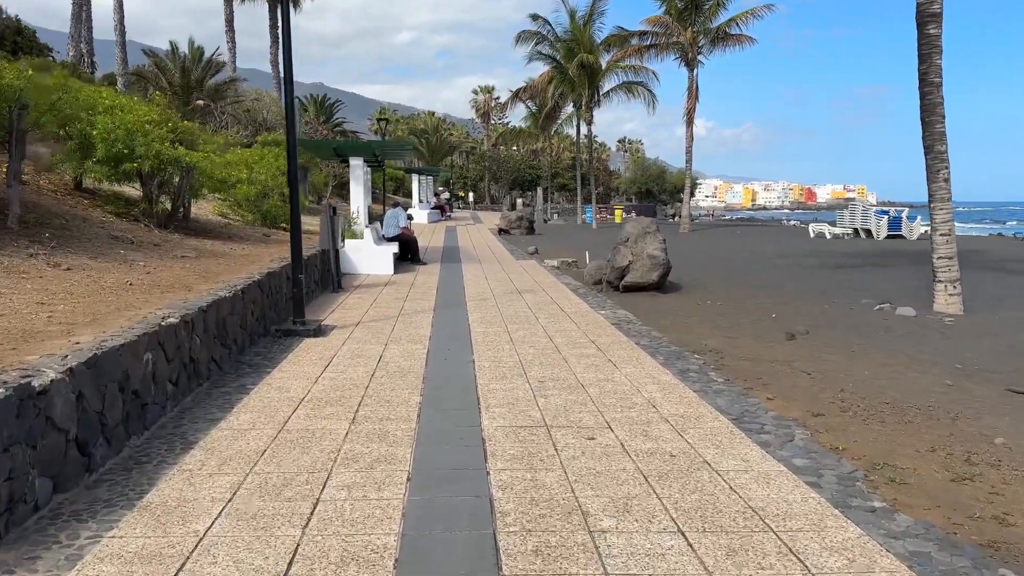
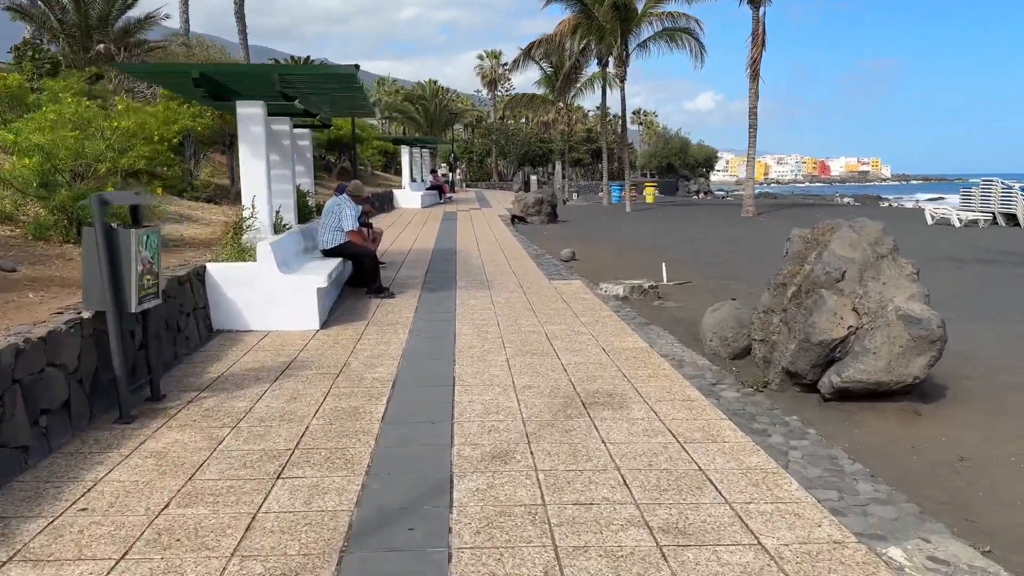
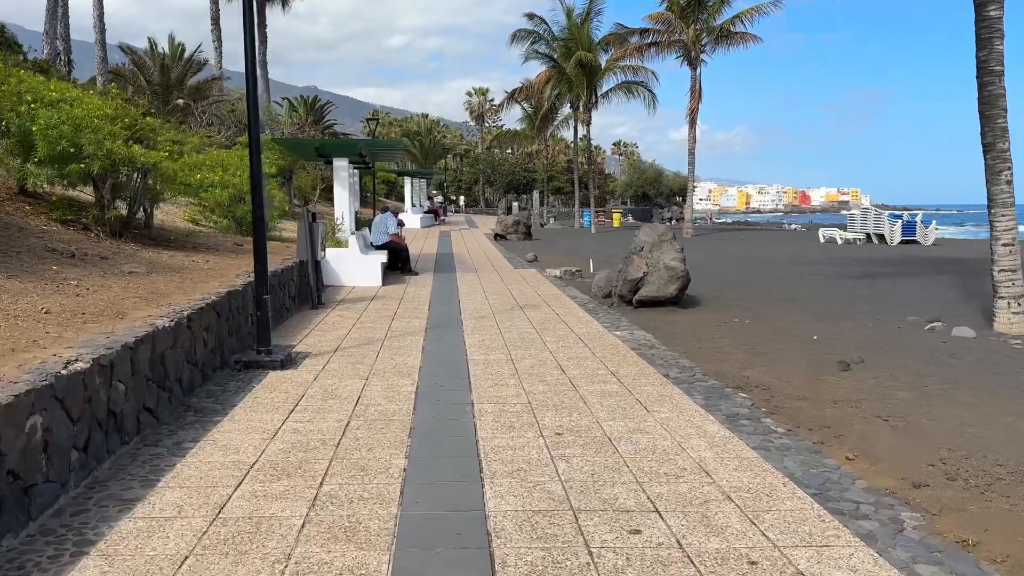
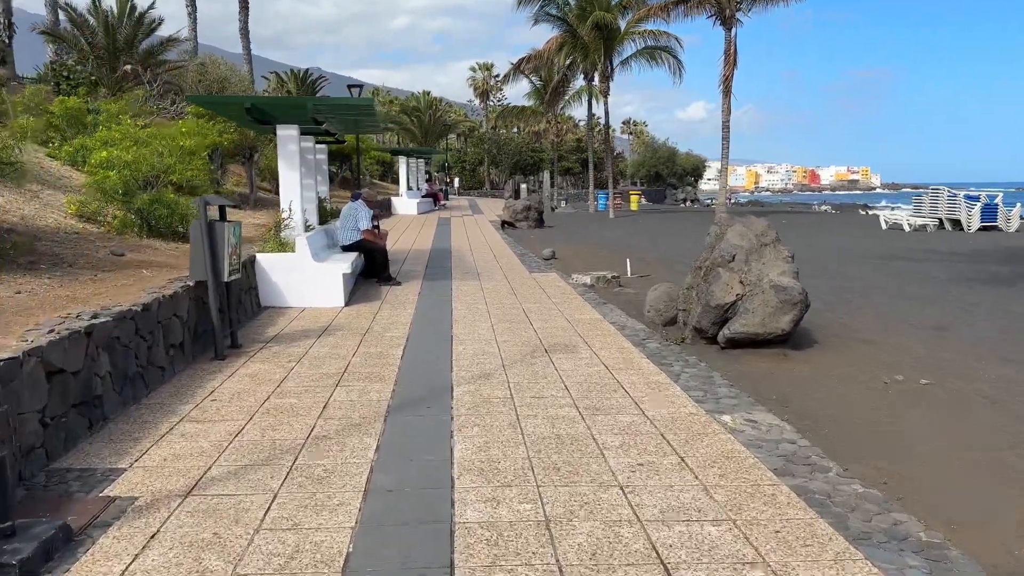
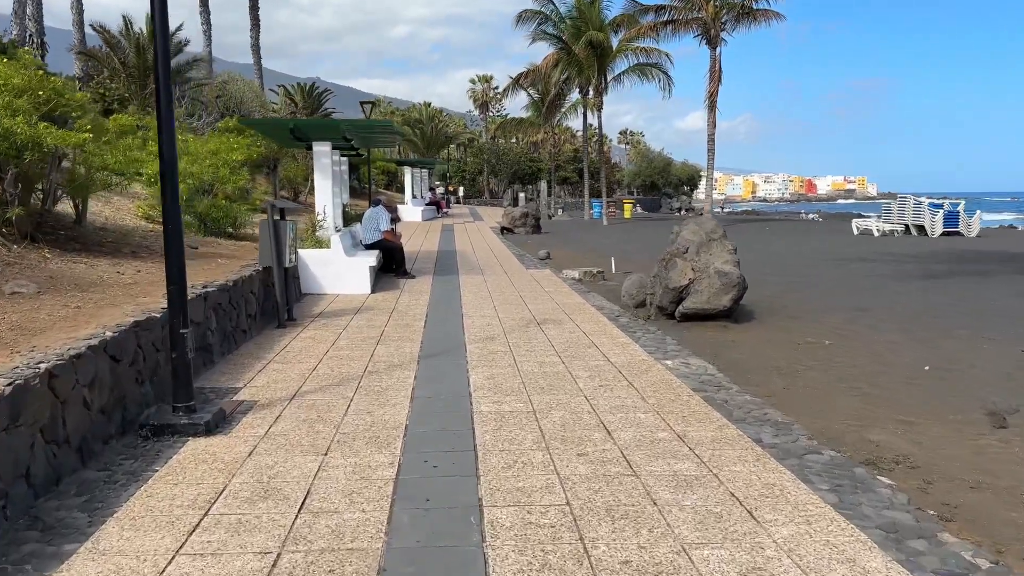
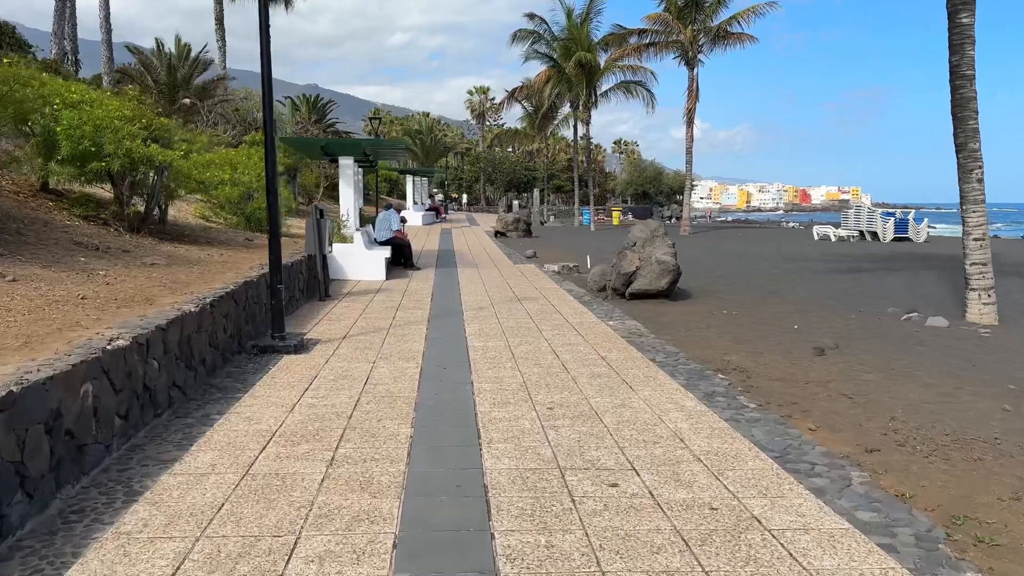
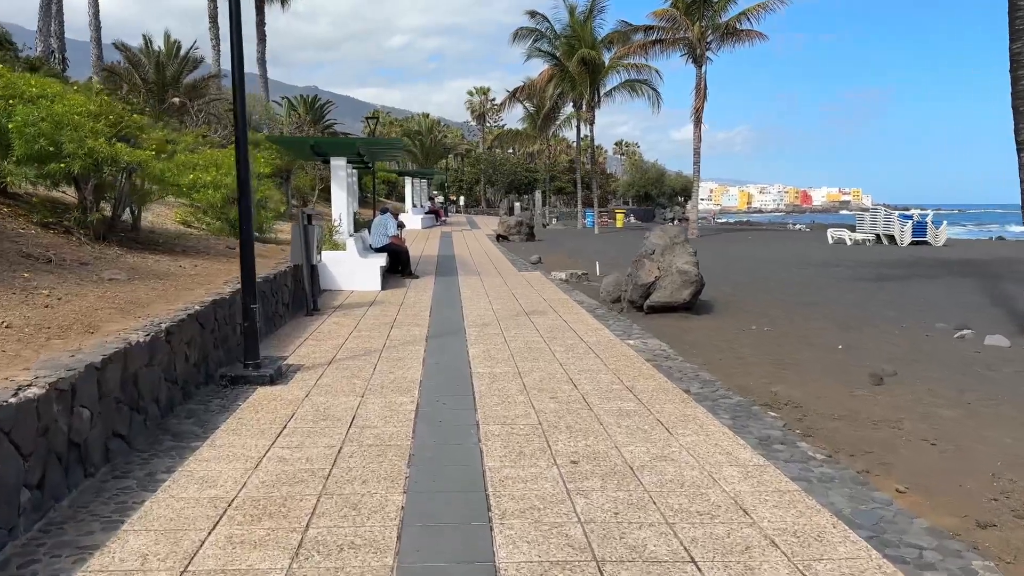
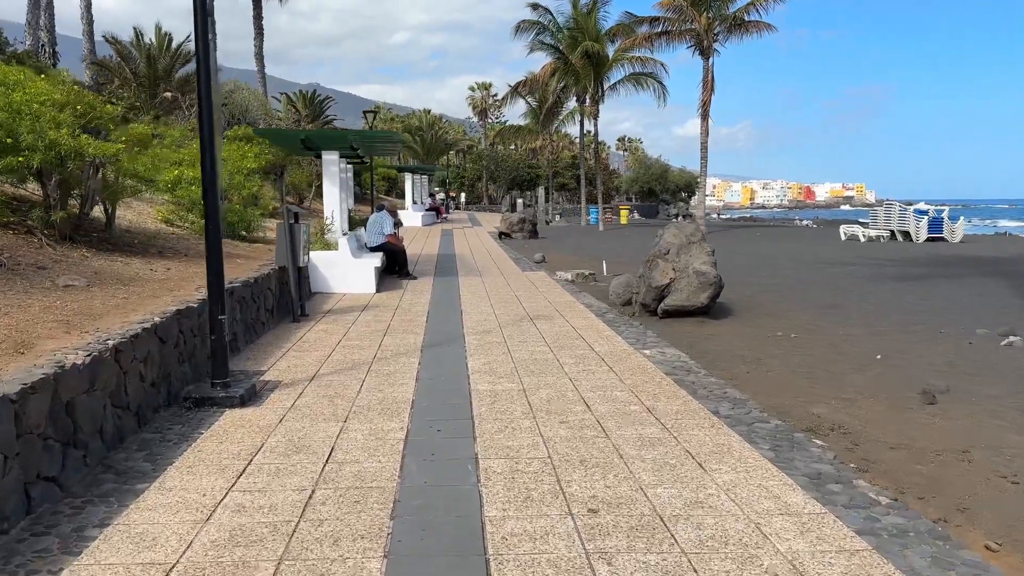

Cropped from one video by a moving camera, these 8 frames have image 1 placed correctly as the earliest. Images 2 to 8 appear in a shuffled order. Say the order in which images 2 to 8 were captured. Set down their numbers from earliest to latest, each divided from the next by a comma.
6, 3, 7, 8, 5, 4, 2
